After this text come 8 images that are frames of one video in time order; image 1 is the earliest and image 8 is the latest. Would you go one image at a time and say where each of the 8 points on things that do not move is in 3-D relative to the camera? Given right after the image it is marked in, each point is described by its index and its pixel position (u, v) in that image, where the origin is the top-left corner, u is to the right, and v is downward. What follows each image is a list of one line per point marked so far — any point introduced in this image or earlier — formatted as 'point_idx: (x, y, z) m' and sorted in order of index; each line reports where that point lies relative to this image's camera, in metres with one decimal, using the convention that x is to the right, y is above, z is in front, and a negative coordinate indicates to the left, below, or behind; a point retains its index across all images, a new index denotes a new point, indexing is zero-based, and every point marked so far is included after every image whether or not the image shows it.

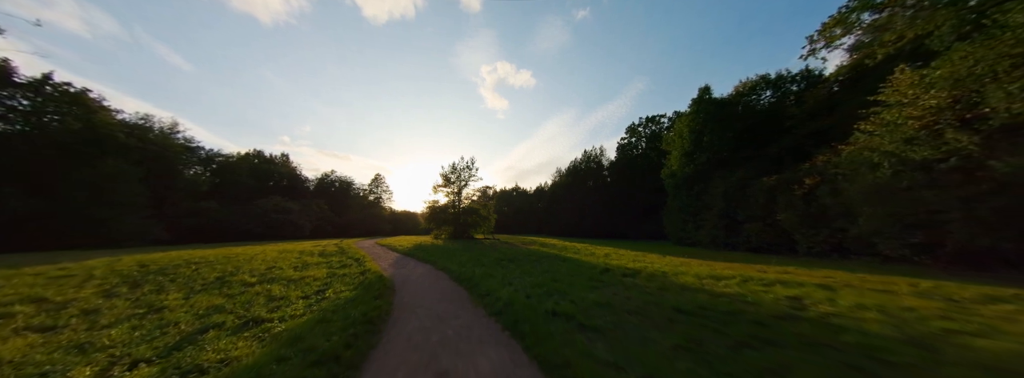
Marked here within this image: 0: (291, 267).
0: (-10.6, -3.8, +11.7) m
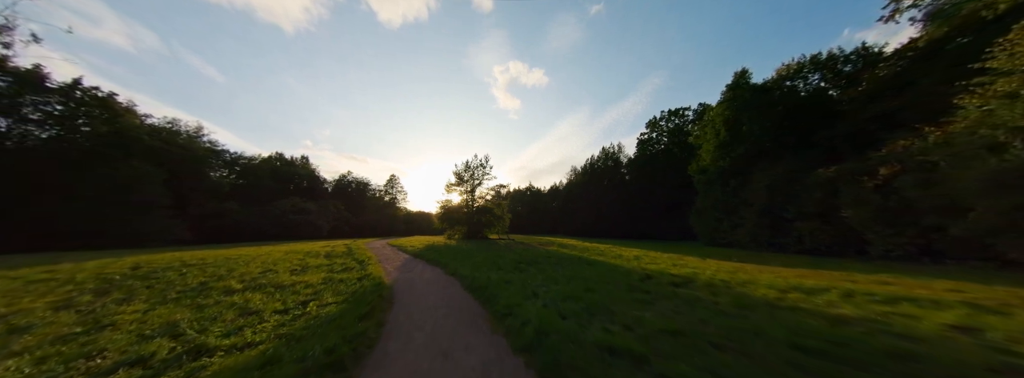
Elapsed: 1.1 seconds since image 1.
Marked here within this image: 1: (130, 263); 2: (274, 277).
0: (-9.7, -3.6, +10.6) m
1: (-17.4, -3.4, +10.9) m
2: (-9.1, -3.4, +9.2) m
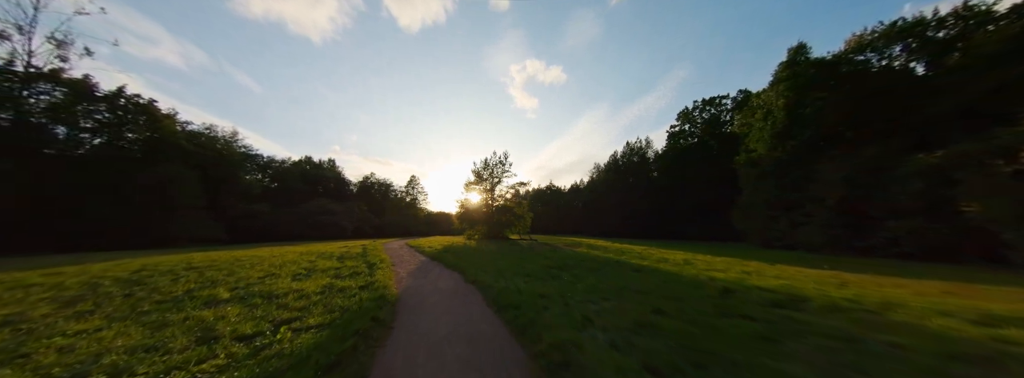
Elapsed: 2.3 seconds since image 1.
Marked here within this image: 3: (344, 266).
0: (-8.5, -3.4, +9.4) m
1: (-16.1, -3.3, +10.3) m
2: (-8.0, -3.2, +8.0) m
3: (-8.0, -3.6, +11.3) m
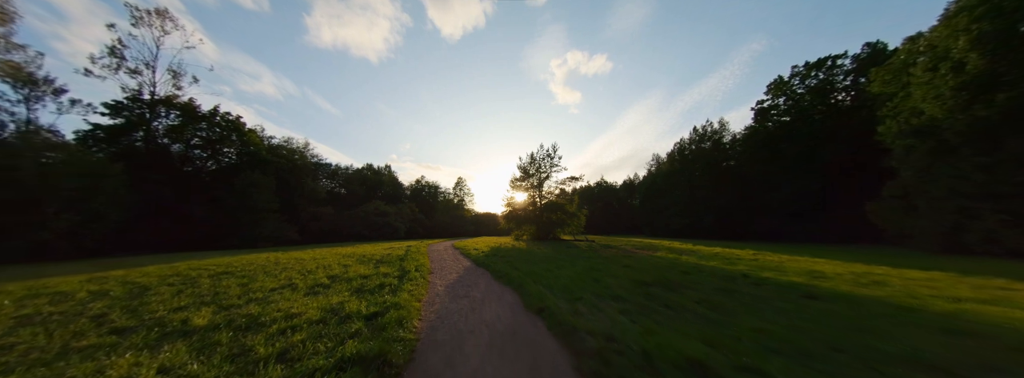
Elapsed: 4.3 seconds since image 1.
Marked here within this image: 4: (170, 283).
0: (-6.2, -3.0, +7.6) m
1: (-13.6, -3.2, +9.8) m
2: (-6.0, -2.8, +6.1) m
3: (-5.4, -3.3, +9.3) m
4: (-10.8, -2.9, +7.6) m
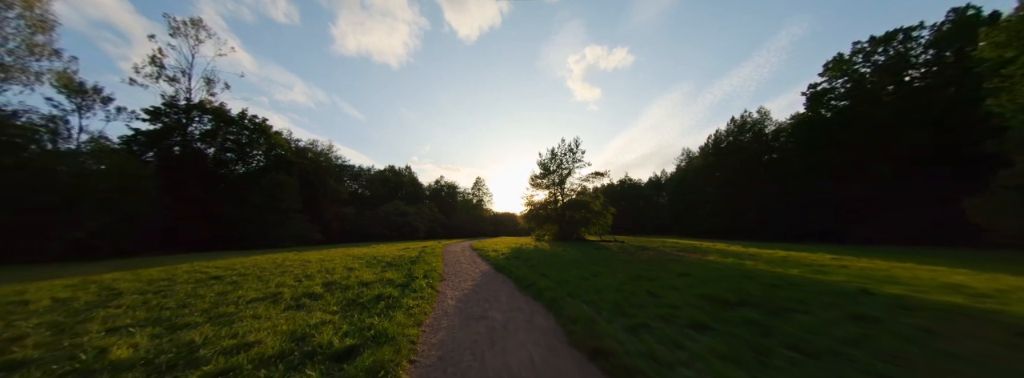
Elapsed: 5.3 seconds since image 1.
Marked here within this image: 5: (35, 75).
0: (-5.5, -2.8, +6.3) m
1: (-12.6, -3.1, +9.1) m
2: (-5.3, -2.5, +4.8) m
3: (-4.5, -3.0, +7.9) m
4: (-10.0, -2.7, +6.6) m
5: (-33.4, +8.0, +16.3) m
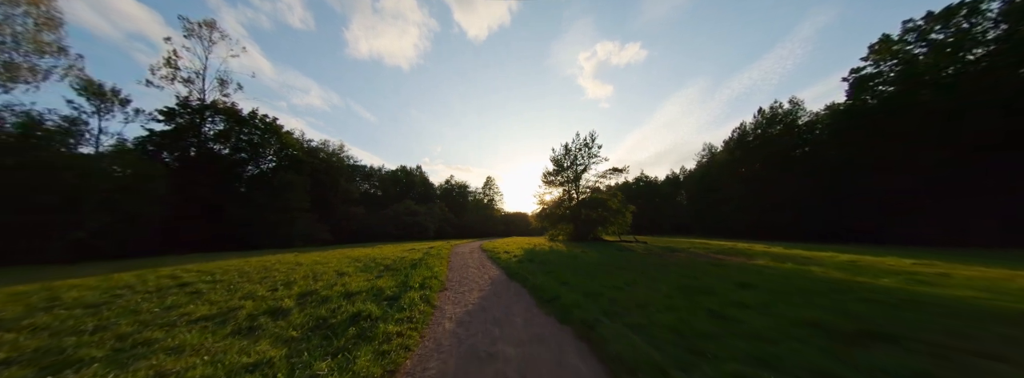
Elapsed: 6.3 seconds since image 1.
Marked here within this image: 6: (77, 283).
0: (-5.1, -2.5, +5.0) m
1: (-12.1, -2.9, +8.1) m
2: (-5.1, -2.3, +3.5) m
3: (-4.0, -2.8, +6.6) m
4: (-9.6, -2.5, +5.5) m
5: (-32.6, +8.0, +16.3) m
6: (-13.2, -2.8, +7.3) m
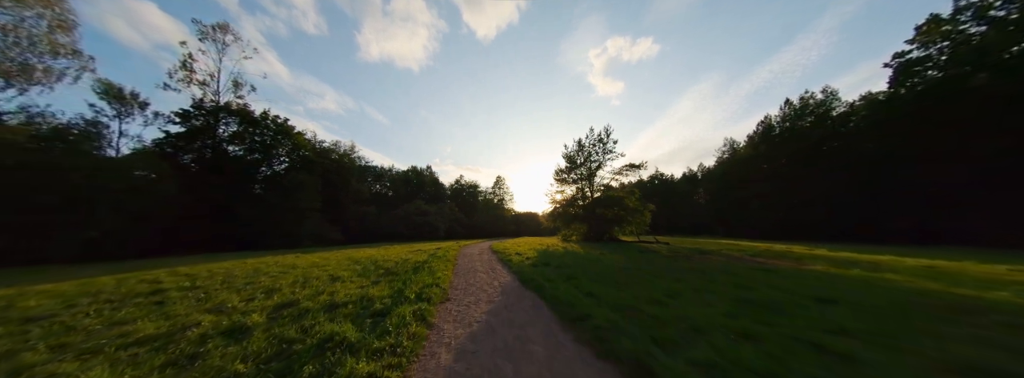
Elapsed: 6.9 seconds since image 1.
0: (-4.9, -2.4, +4.0) m
1: (-11.7, -2.8, +7.5) m
2: (-4.8, -2.1, +2.5) m
3: (-3.7, -2.6, +5.6) m
4: (-9.3, -2.4, +4.8) m
5: (-31.9, +8.0, +16.5) m
6: (-12.8, -2.7, +6.7) m
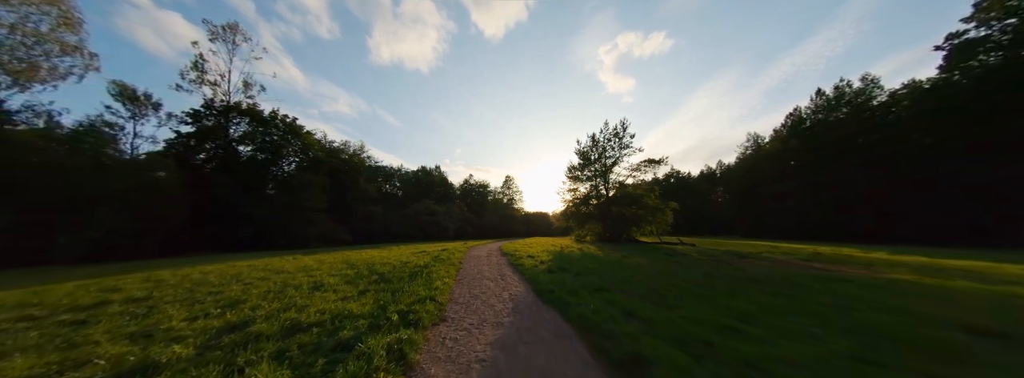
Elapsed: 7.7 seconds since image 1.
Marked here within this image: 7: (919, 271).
0: (-4.6, -2.2, +2.9) m
1: (-11.4, -2.6, +6.6) m
2: (-4.7, -1.9, +1.4) m
3: (-3.4, -2.4, +4.4) m
4: (-9.1, -2.2, +3.8) m
5: (-31.3, +8.0, +16.3) m
6: (-12.5, -2.5, +5.8) m
7: (+14.5, -3.0, +8.5) m
